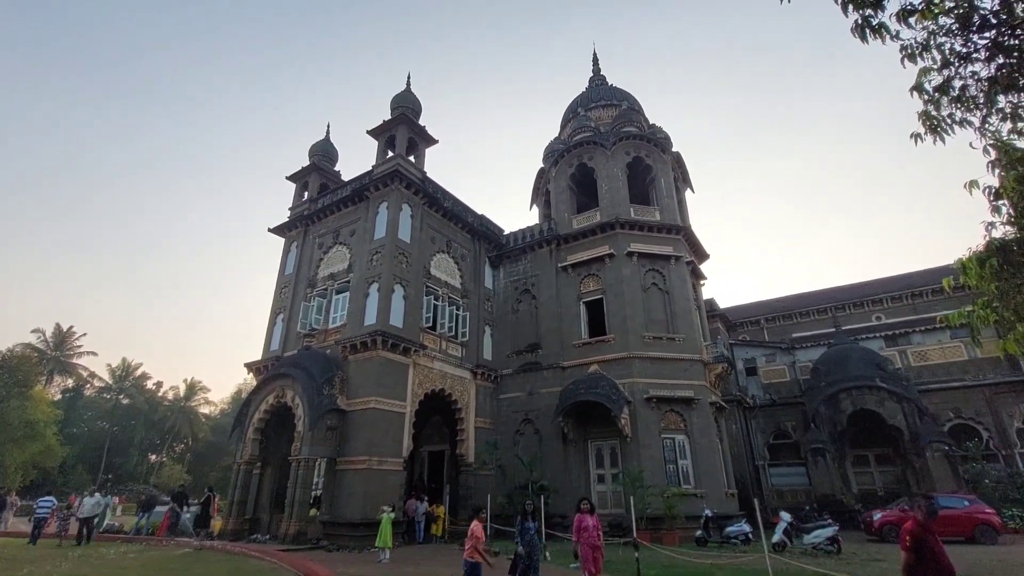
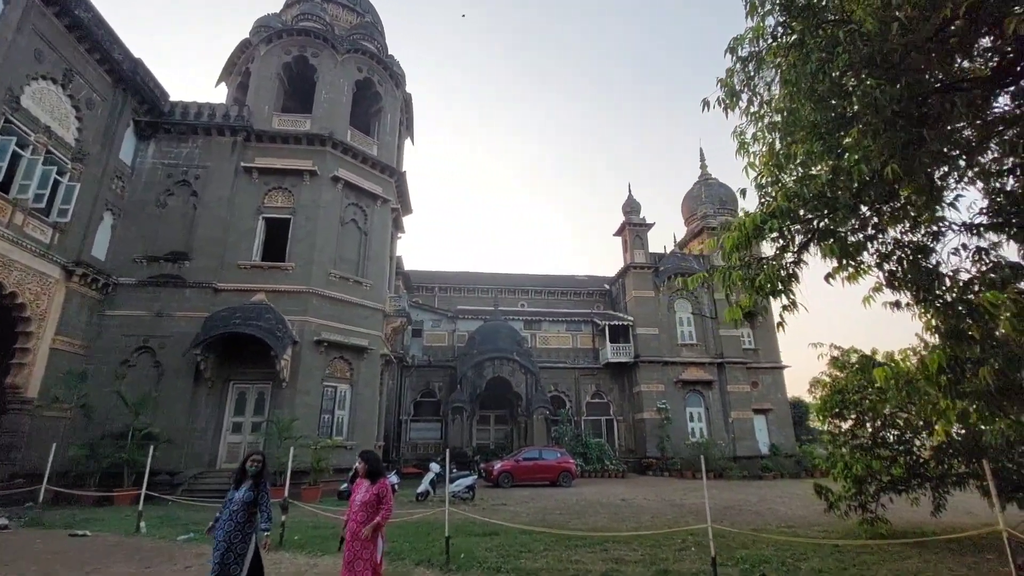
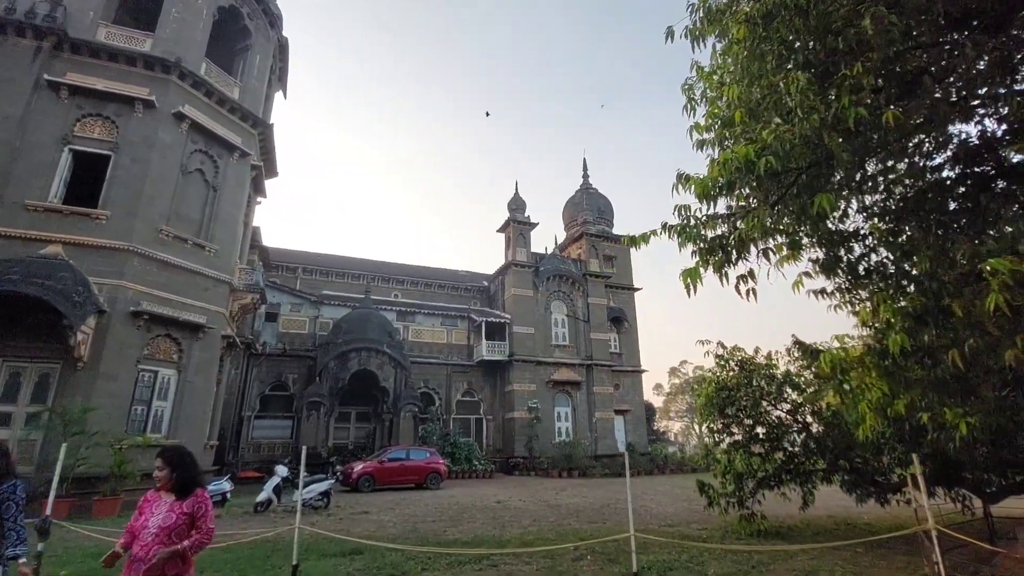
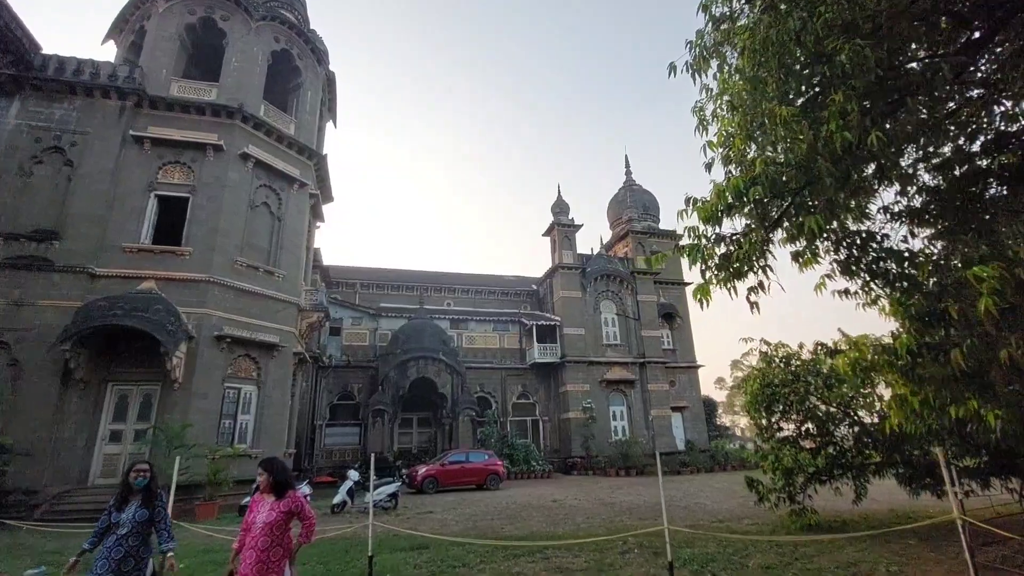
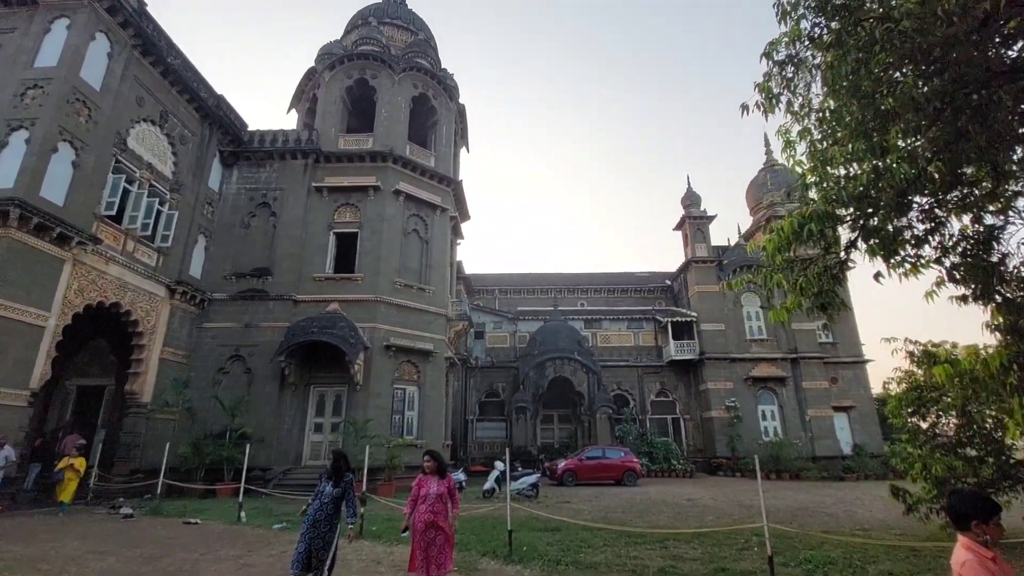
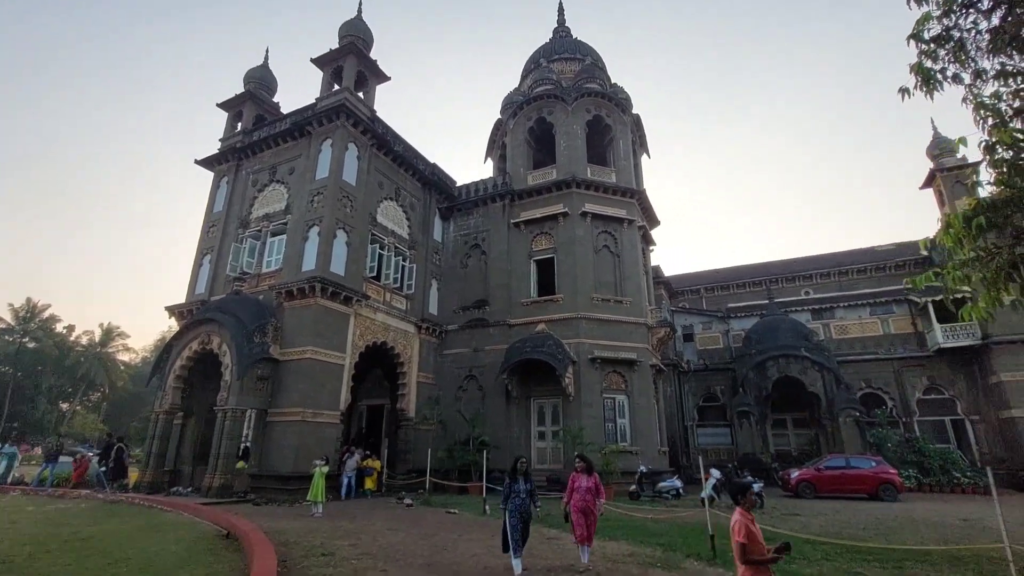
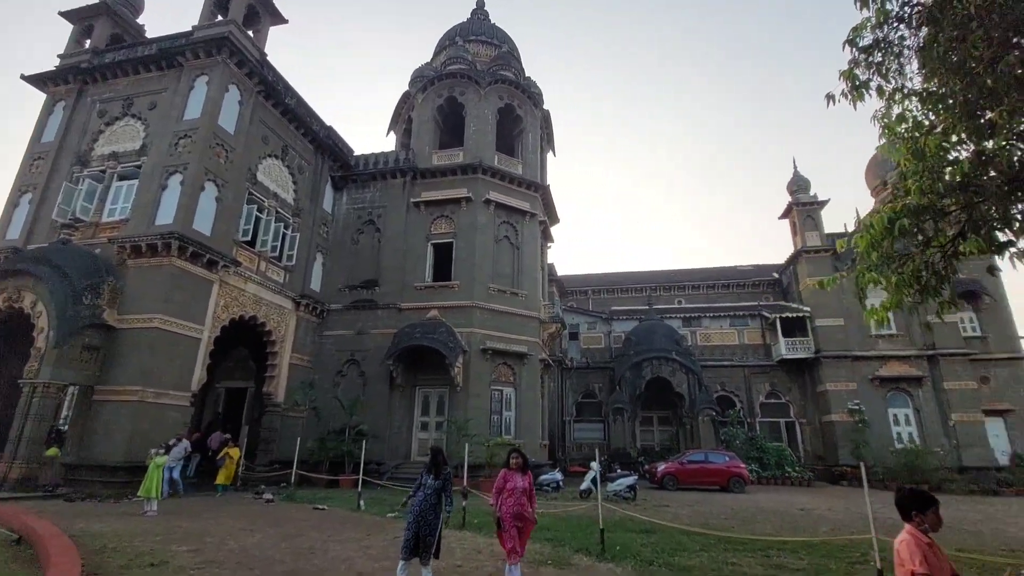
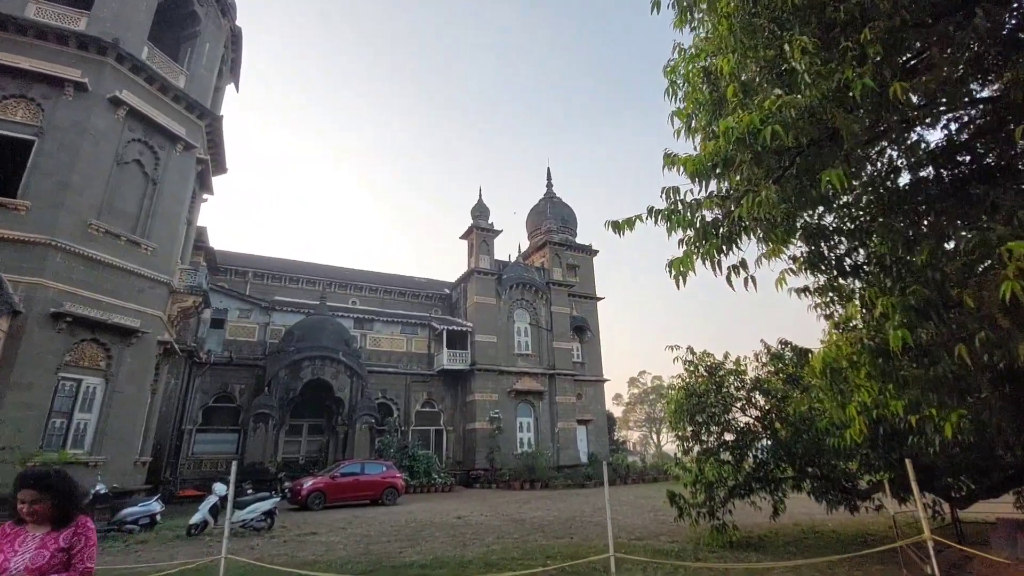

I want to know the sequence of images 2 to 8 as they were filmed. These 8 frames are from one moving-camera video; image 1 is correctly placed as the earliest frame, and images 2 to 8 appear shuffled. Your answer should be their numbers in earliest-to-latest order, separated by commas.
6, 7, 5, 2, 4, 3, 8
